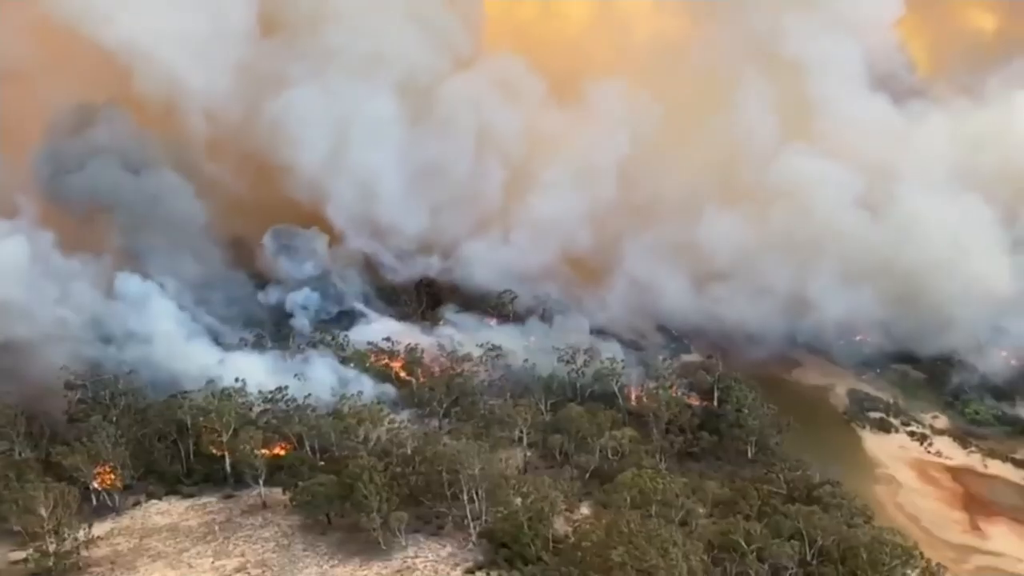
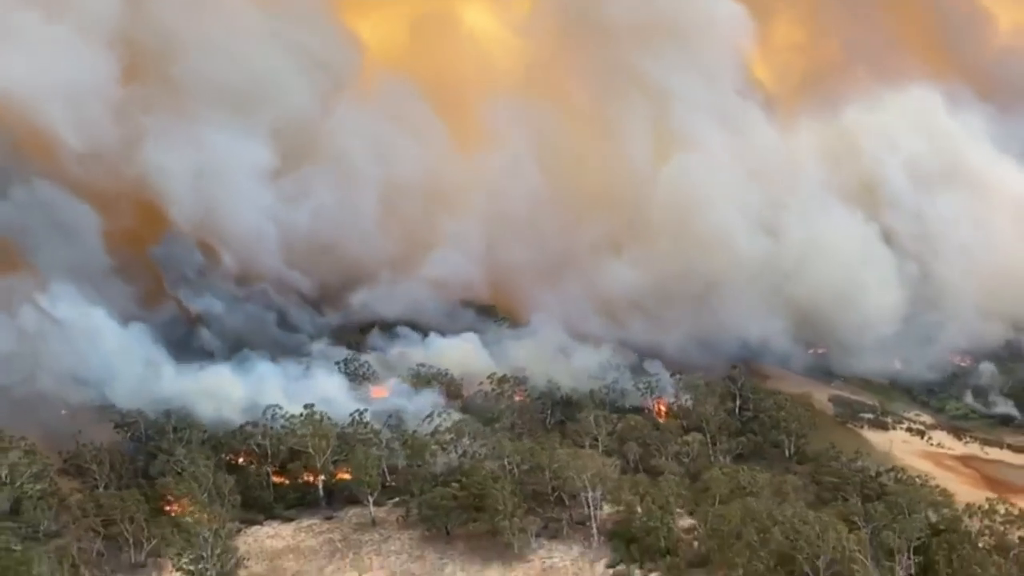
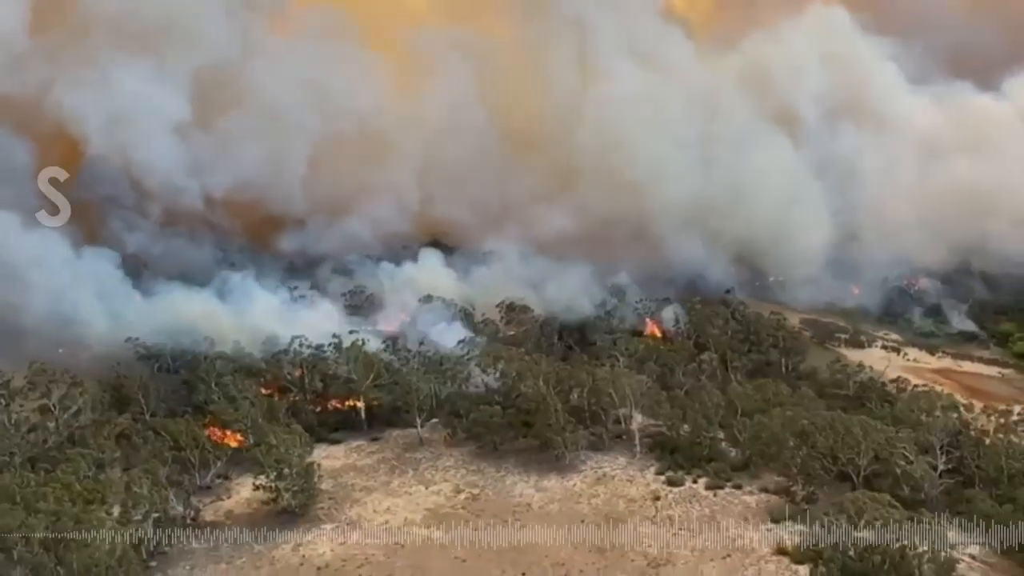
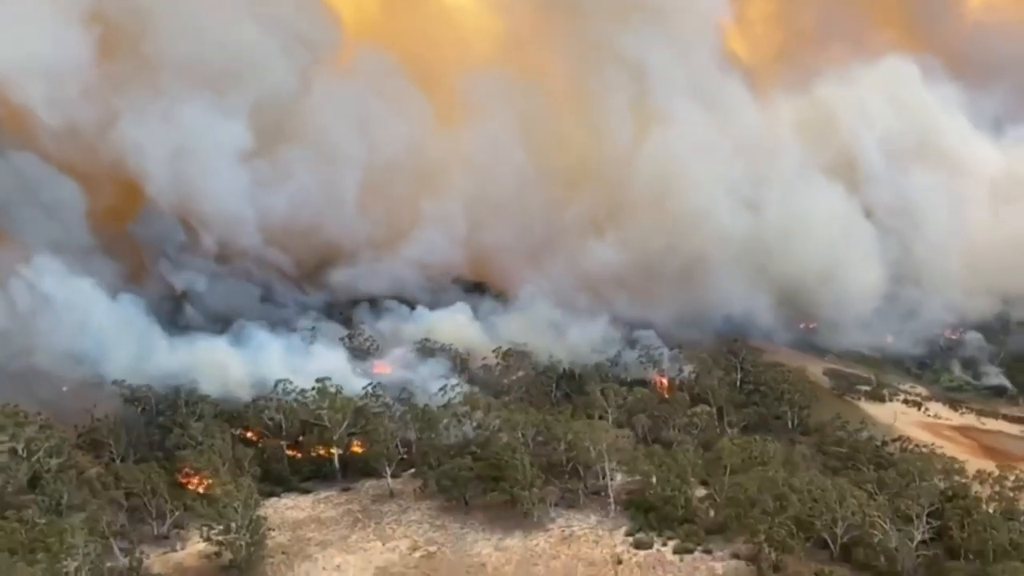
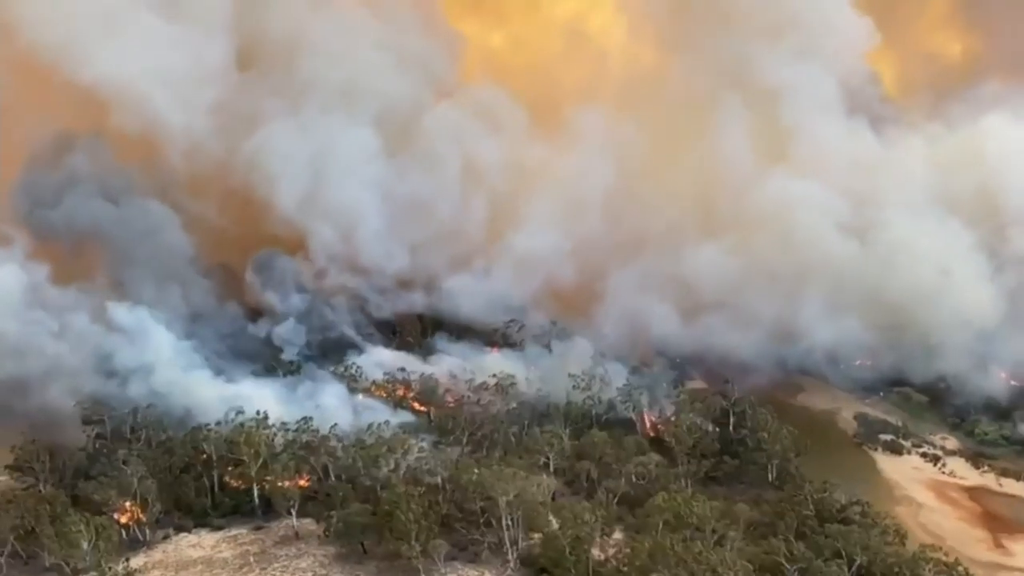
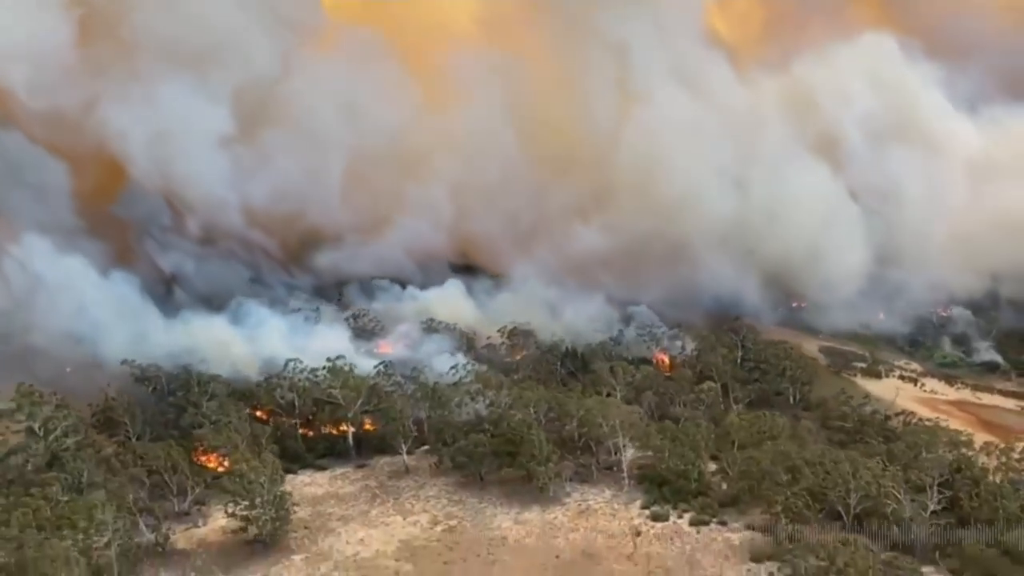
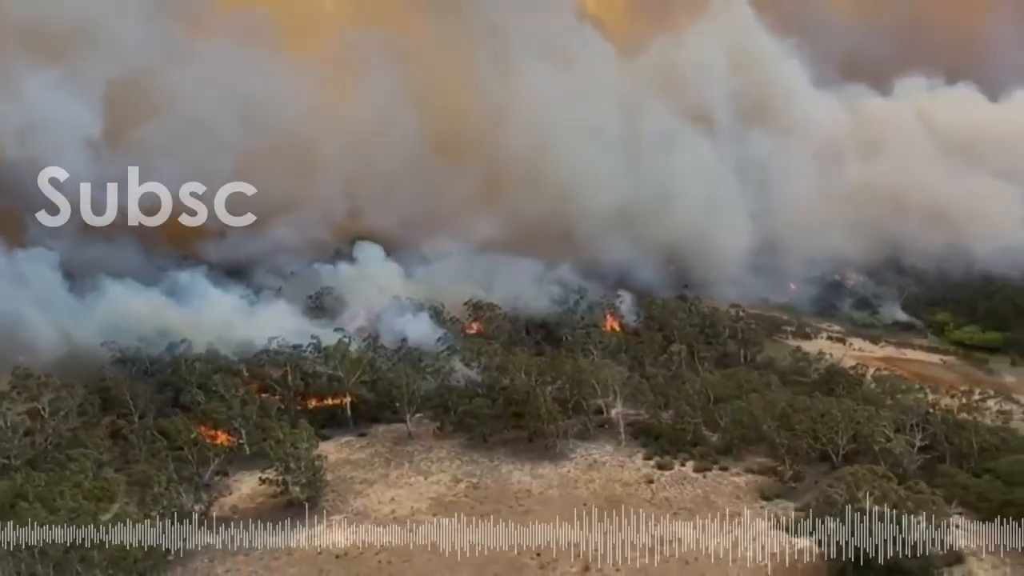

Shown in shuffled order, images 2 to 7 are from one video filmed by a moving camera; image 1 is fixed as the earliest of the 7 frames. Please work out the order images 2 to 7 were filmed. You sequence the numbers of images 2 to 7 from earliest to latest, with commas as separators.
5, 2, 4, 6, 3, 7
